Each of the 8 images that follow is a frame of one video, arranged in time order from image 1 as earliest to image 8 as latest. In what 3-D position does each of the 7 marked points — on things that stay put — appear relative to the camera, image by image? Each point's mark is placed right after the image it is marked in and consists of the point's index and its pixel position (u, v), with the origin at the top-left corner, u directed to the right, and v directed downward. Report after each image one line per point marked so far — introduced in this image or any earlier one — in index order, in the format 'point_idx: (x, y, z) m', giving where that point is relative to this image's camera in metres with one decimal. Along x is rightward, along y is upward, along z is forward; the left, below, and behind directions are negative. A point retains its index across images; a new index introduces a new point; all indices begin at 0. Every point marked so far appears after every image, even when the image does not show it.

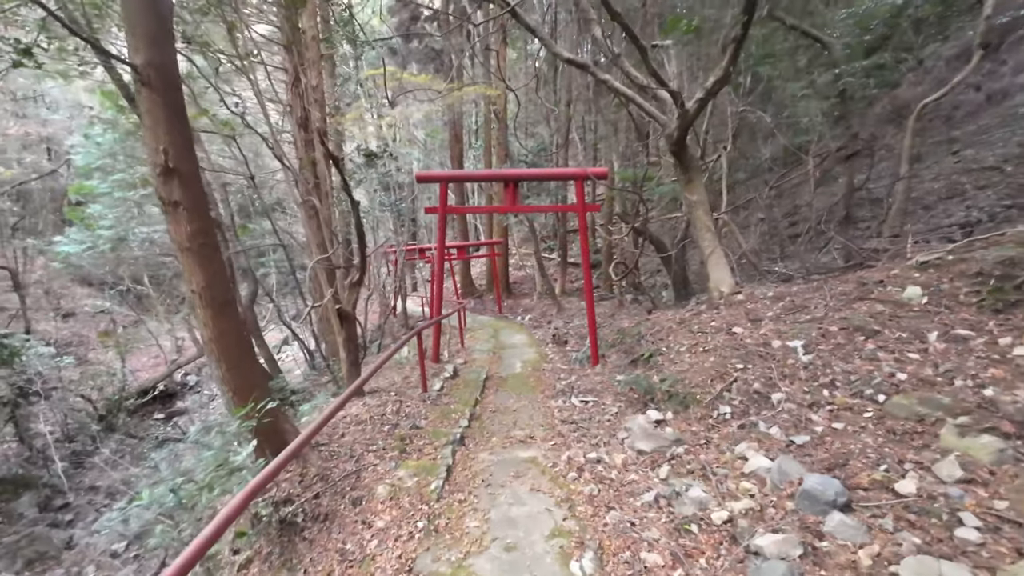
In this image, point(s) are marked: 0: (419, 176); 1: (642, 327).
0: (-1.2, +1.4, +6.1) m
1: (+1.8, -0.5, +7.1) m
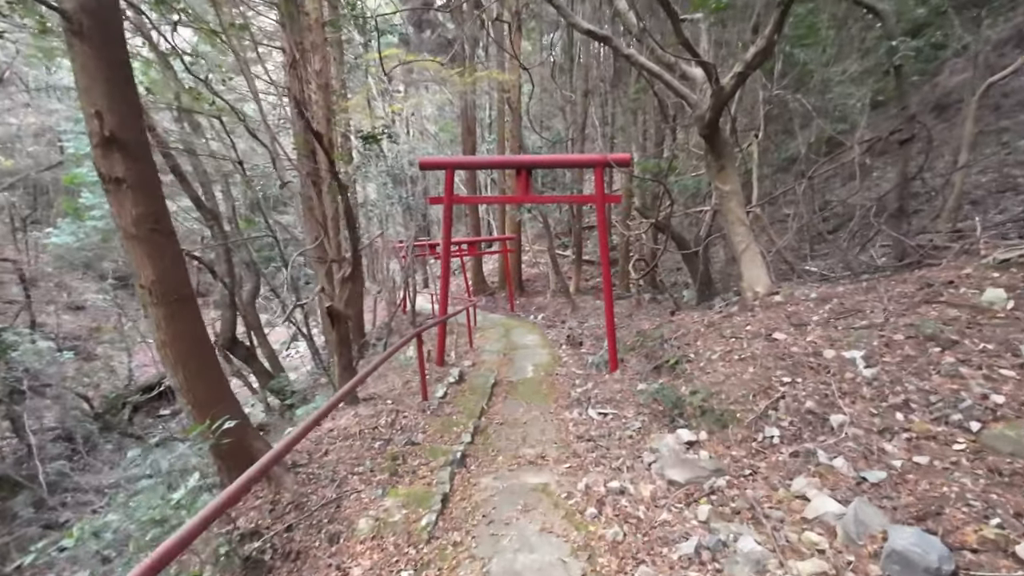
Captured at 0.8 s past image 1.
0: (-1.0, +1.4, +5.6) m
1: (+2.0, -0.5, +6.5) m
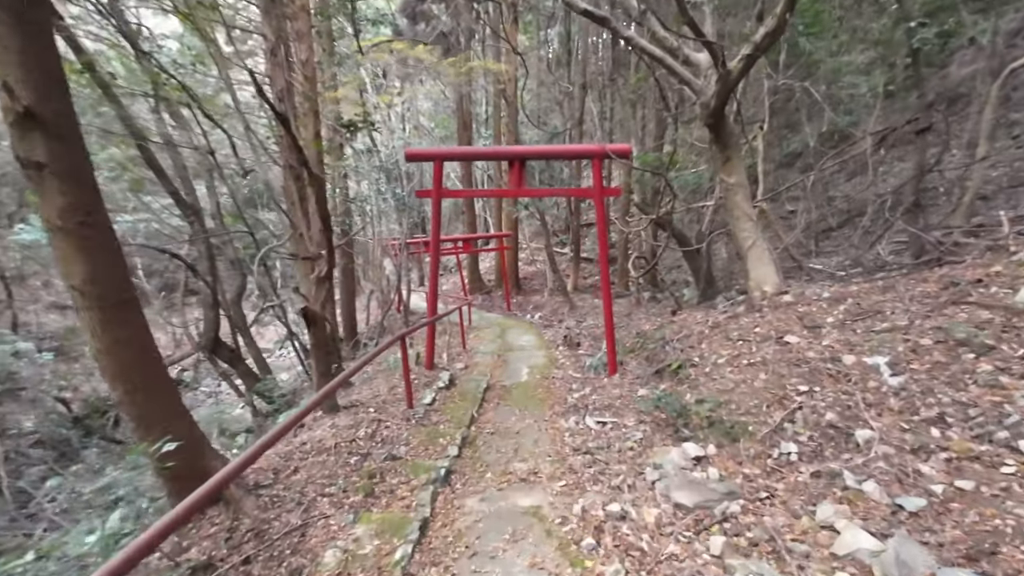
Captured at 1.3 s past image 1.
0: (-1.1, +1.4, +5.2) m
1: (+1.9, -0.5, +6.2) m
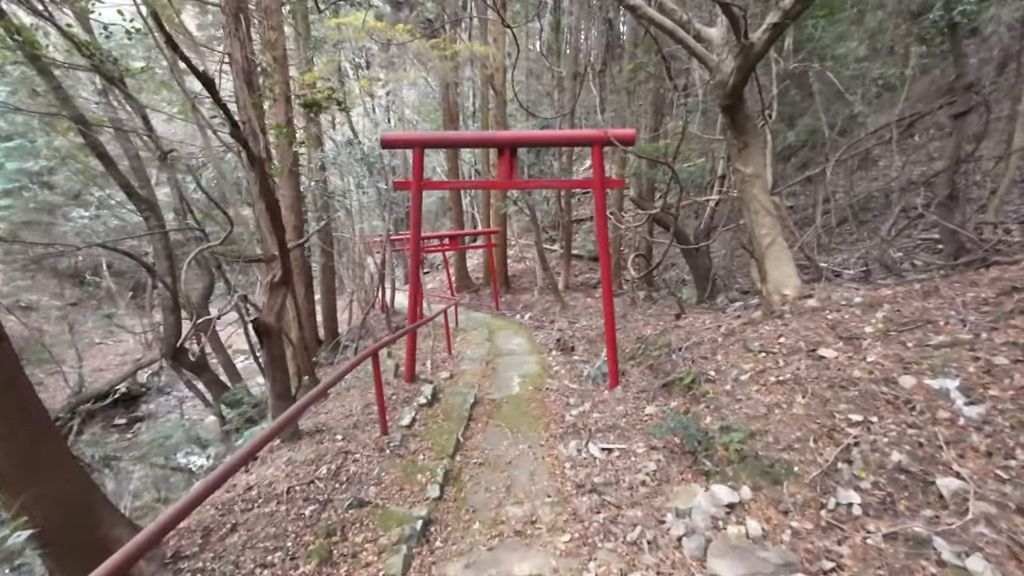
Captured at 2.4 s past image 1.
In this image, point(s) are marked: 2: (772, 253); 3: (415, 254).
0: (-1.2, +1.4, +4.6) m
1: (+1.8, -0.5, +5.6) m
2: (+2.4, +0.3, +4.5) m
3: (-0.9, +0.3, +4.8) m
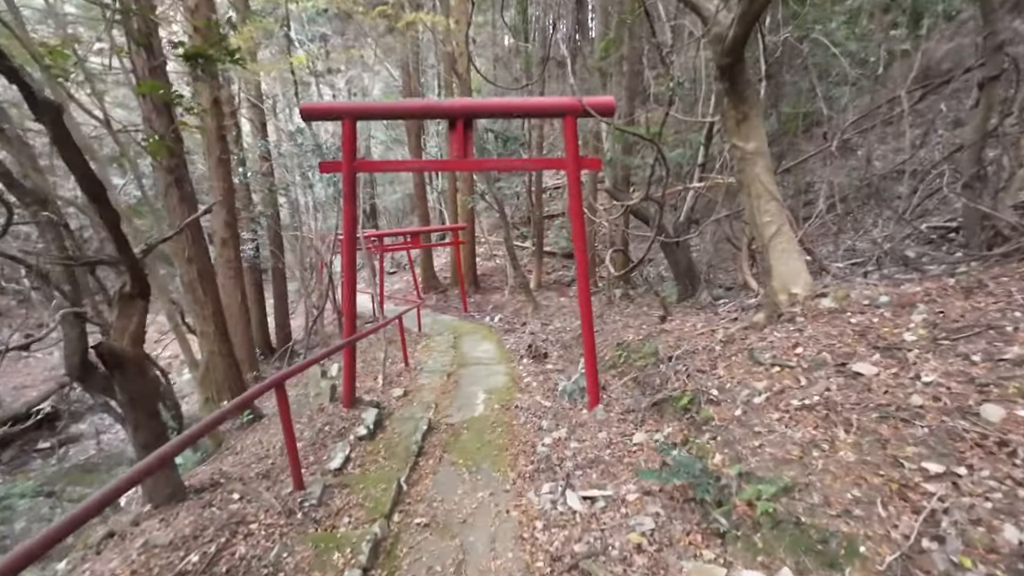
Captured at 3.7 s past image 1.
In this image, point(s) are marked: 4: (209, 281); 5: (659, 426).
0: (-1.5, +1.3, +3.7) m
1: (+1.4, -0.5, +4.9) m
2: (+2.0, +0.3, +3.8) m
3: (-1.3, +0.3, +3.9) m
4: (-3.3, +0.1, +5.5) m
5: (+1.0, -1.0, +3.5) m
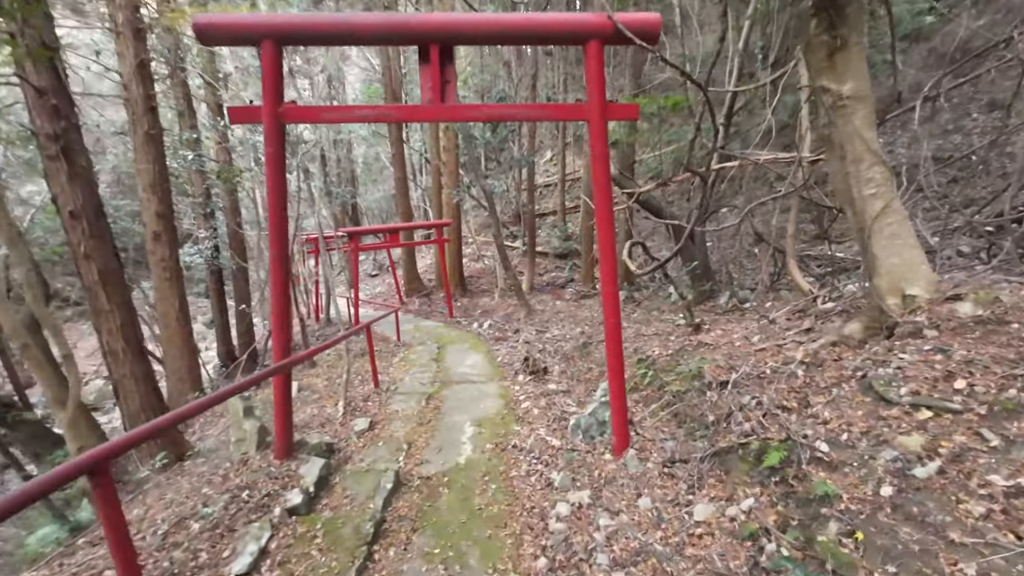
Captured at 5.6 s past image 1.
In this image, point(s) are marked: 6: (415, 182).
0: (-1.5, +1.3, +2.5) m
1: (+1.4, -0.5, +3.8) m
2: (+2.0, +0.3, +2.7) m
3: (-1.3, +0.3, +2.8) m
4: (-3.4, 0.0, +4.2) m
5: (+1.0, -1.0, +2.3) m
6: (-3.0, +3.3, +15.4) m
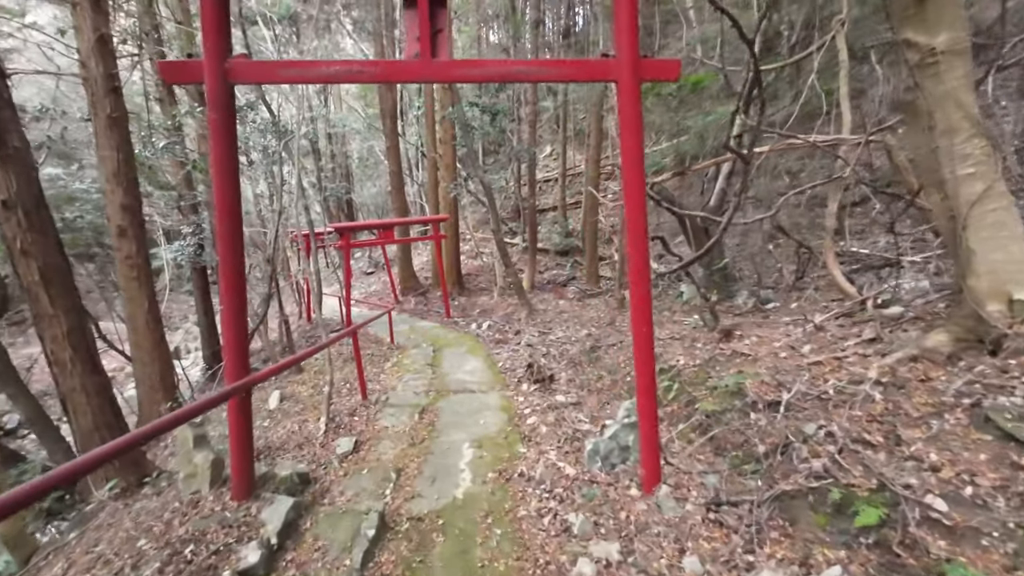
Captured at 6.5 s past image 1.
0: (-1.5, +1.3, +2.0) m
1: (+1.4, -0.5, +3.3) m
2: (+2.1, +0.3, +2.2) m
3: (-1.3, +0.3, +2.2) m
4: (-3.3, 0.0, +3.7) m
5: (+1.1, -1.0, +1.8) m
6: (-3.0, +3.3, +14.8) m
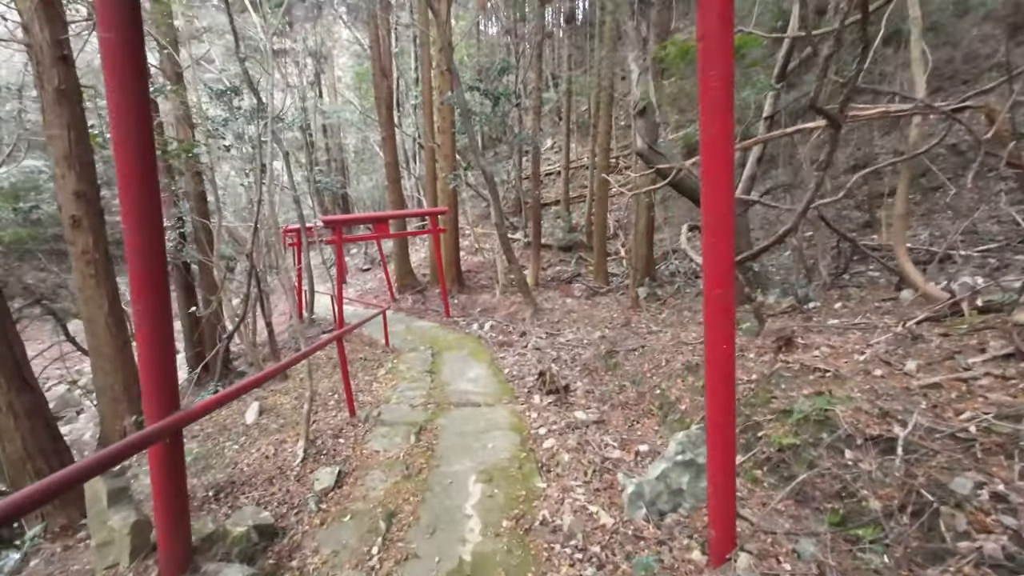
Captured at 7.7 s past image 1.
0: (-1.4, +1.3, +1.3) m
1: (+1.5, -0.5, +2.6) m
2: (+2.2, +0.3, +1.6) m
3: (-1.2, +0.3, +1.6) m
4: (-3.2, 0.0, +3.0) m
5: (+1.2, -1.0, +1.2) m
6: (-3.0, +3.4, +14.1) m
